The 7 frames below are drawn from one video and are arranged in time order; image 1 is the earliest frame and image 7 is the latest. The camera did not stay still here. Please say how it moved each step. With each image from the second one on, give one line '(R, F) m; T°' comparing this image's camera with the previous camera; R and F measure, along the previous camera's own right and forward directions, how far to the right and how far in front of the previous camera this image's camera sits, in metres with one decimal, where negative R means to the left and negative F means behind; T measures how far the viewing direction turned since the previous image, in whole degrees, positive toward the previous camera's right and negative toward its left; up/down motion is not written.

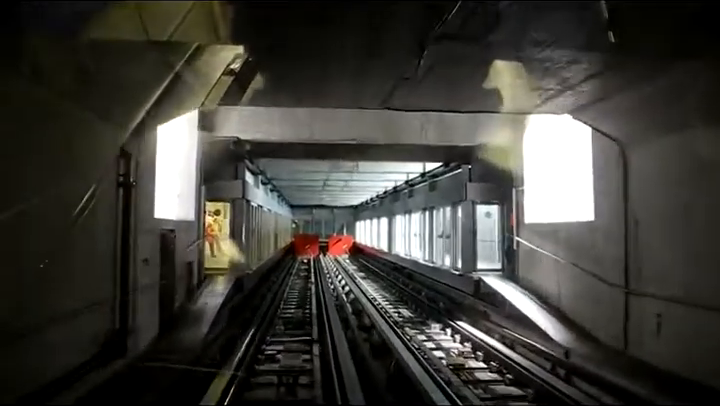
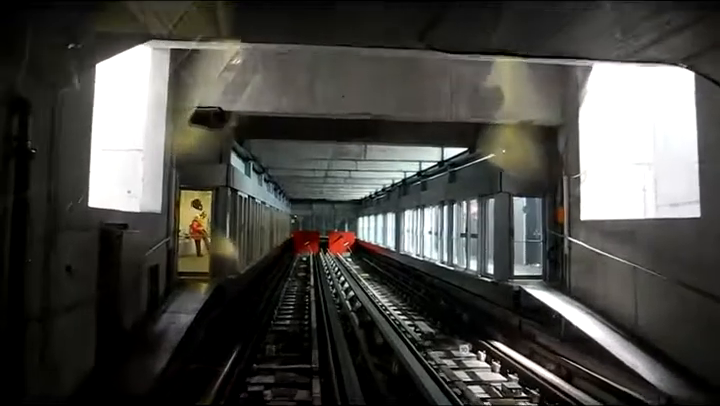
(-0.1, +2.0) m; 0°
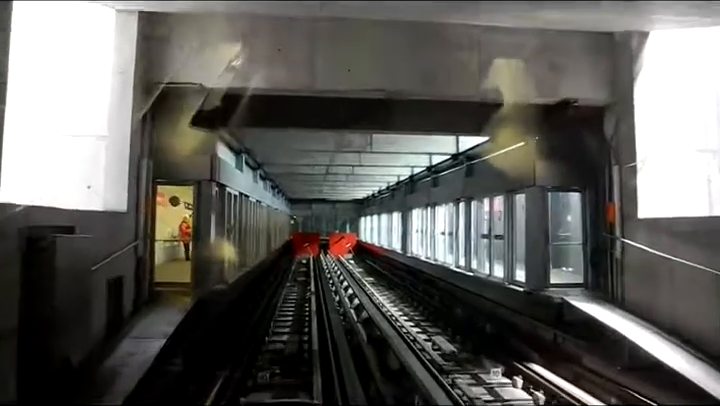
(-0.1, +1.3) m; 0°
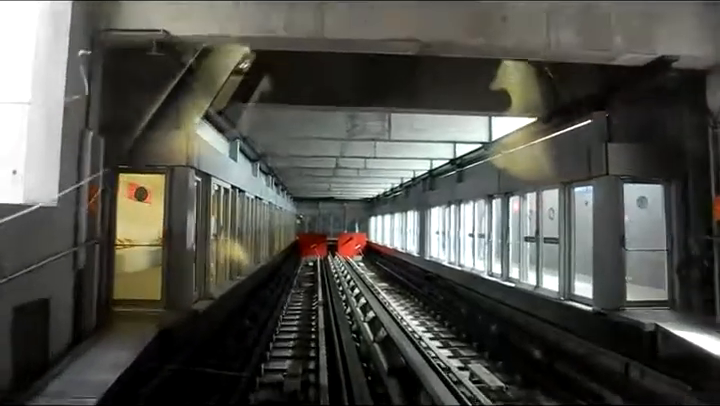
(-0.1, +1.7) m; -1°
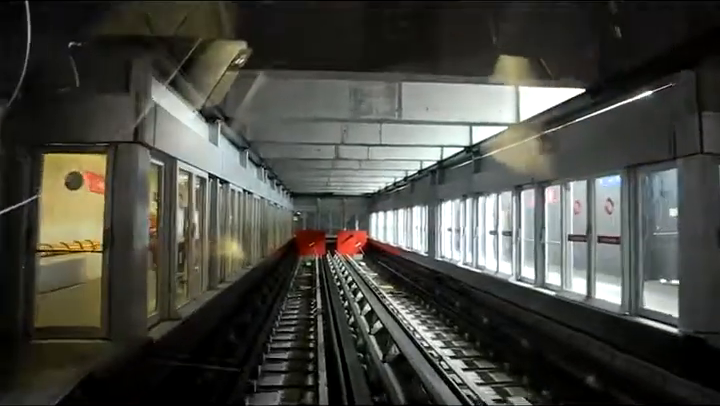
(-0.1, +1.5) m; 0°
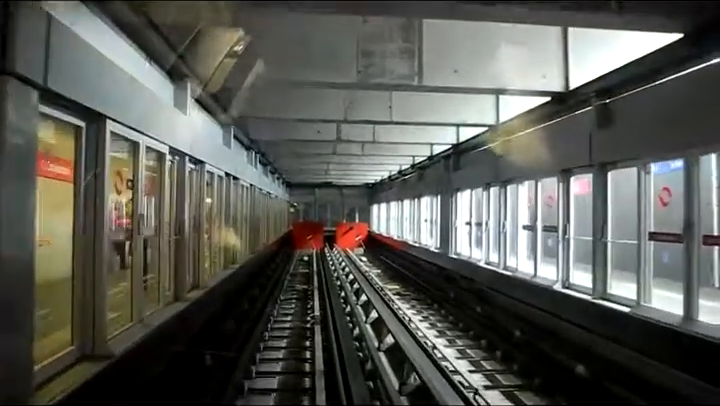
(-0.1, +1.7) m; 0°
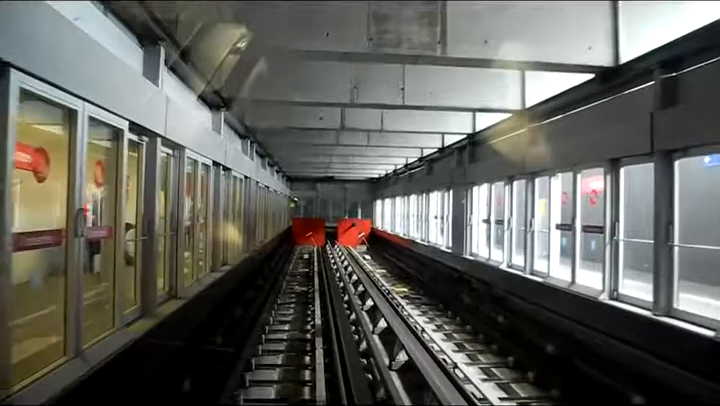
(-0.1, +1.1) m; 0°
